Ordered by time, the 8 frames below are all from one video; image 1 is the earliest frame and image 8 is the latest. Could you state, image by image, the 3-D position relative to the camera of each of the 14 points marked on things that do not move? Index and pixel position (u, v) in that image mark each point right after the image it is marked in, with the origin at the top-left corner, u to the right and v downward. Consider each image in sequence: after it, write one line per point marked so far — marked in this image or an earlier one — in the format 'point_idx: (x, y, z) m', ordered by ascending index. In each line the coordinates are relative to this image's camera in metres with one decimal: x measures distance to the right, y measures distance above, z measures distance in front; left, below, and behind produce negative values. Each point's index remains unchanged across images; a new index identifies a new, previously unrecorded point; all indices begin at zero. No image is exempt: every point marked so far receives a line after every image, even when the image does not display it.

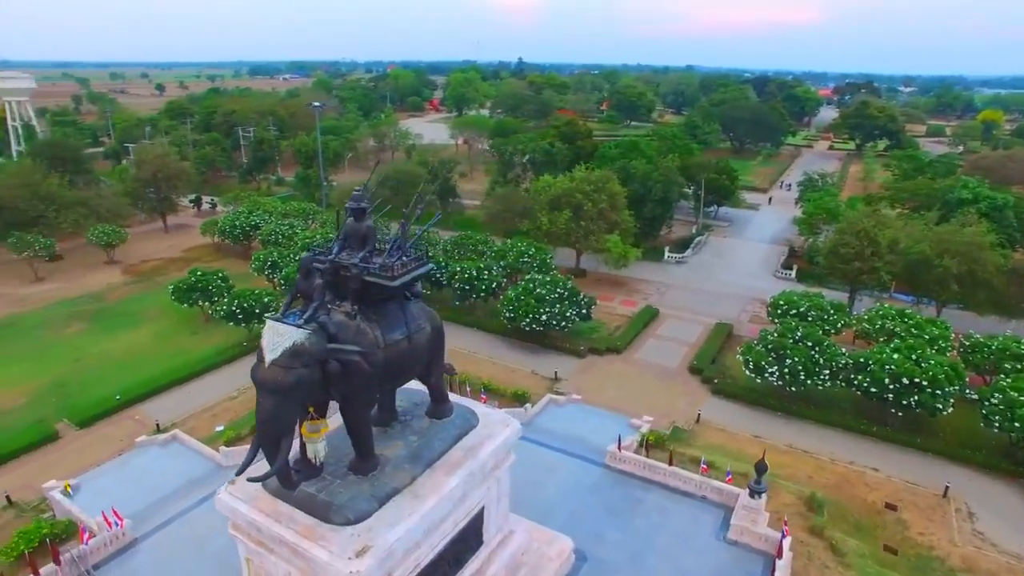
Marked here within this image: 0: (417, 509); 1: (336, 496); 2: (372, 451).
0: (-1.4, -3.2, +9.2) m
1: (-2.6, -3.0, +9.1) m
2: (-2.1, -2.5, +9.7) m
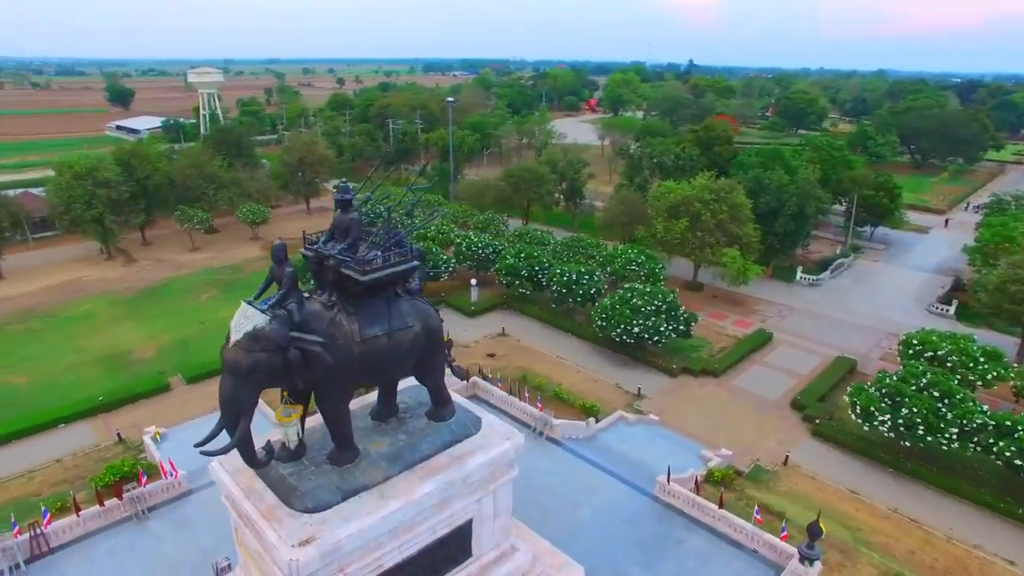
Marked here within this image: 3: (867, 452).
0: (-1.9, -3.1, +9.1) m
1: (-3.1, -2.8, +9.3) m
2: (-2.4, -2.3, +9.7) m
3: (+10.5, -4.8, +19.0) m
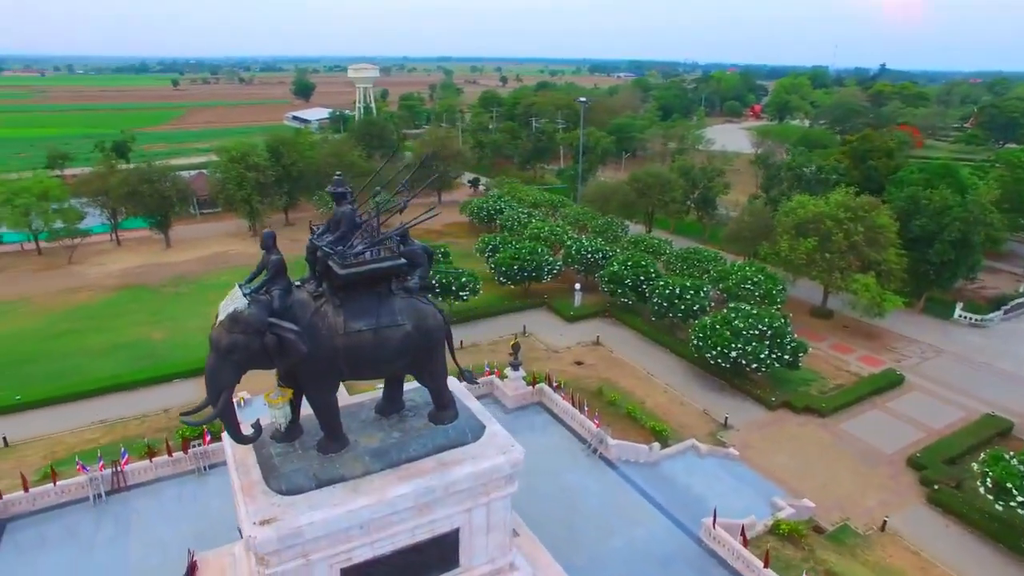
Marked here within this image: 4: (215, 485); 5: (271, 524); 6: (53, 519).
0: (-2.3, -3.0, +9.1) m
1: (-3.4, -2.6, +9.6) m
2: (-2.6, -2.2, +9.8) m
3: (+11.8, -6.0, +15.8) m
4: (-6.9, -4.5, +14.9) m
5: (-3.2, -3.2, +8.7) m
6: (-9.9, -5.0, +13.9) m
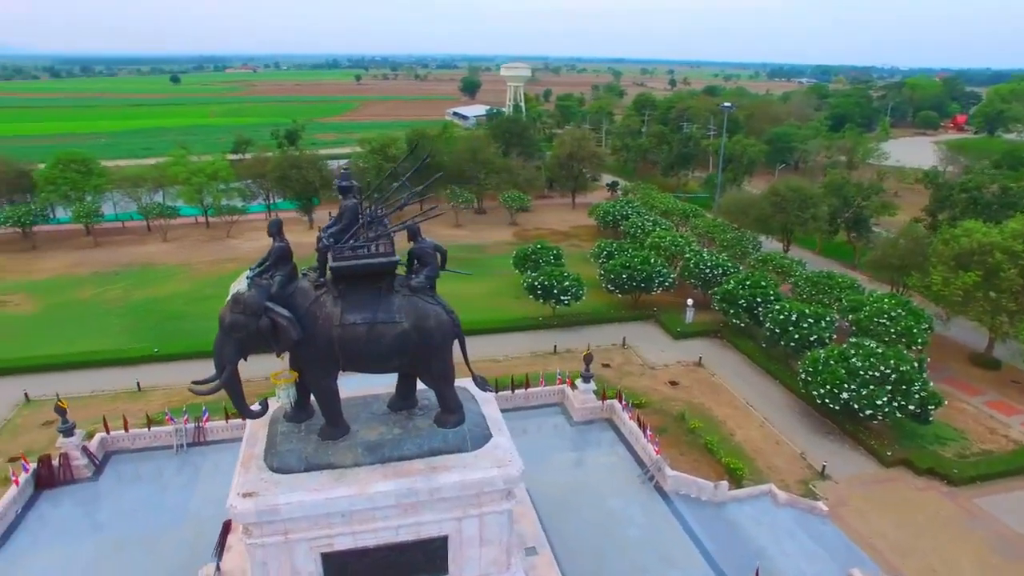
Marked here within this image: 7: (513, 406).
0: (-2.7, -2.9, +9.3) m
1: (-3.5, -2.4, +10.0) m
2: (-2.7, -2.1, +10.0) m
3: (+12.4, -7.3, +12.3) m
4: (-5.8, -4.1, +16.0) m
5: (-3.7, -3.0, +9.1) m
6: (-9.0, -4.2, +15.8) m
7: (+0.1, -3.4, +18.4) m
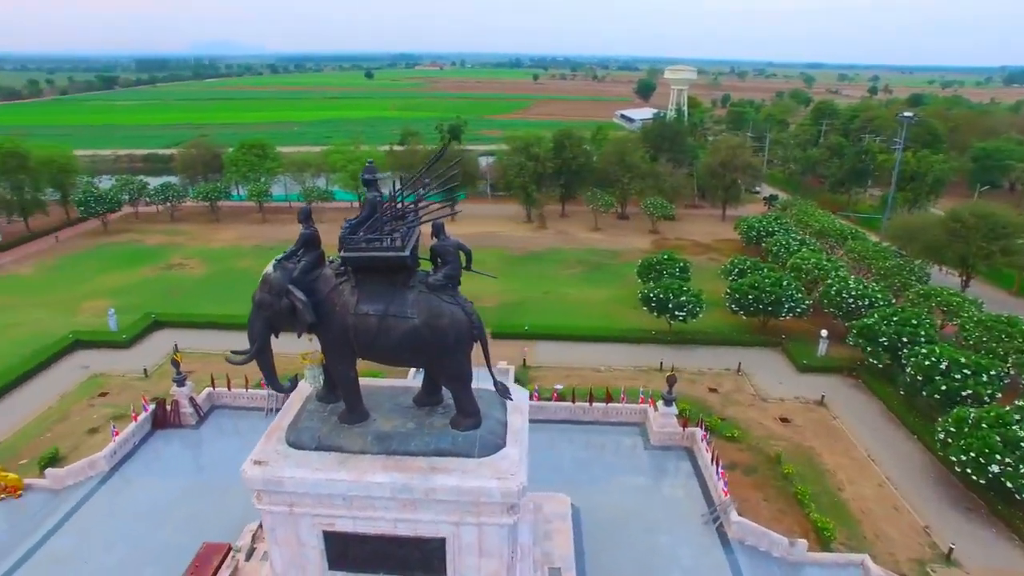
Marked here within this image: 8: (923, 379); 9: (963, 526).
0: (-2.7, -2.7, +9.6) m
1: (-3.4, -2.1, +10.5) m
2: (-2.5, -1.9, +10.3) m
3: (+12.1, -8.6, +8.7) m
4: (-4.1, -3.7, +16.9) m
5: (-3.7, -2.7, +9.6) m
6: (-7.3, -3.5, +17.5) m
7: (+2.2, -3.6, +17.7) m
8: (+12.6, -2.8, +19.6) m
9: (+11.2, -5.9, +15.9) m
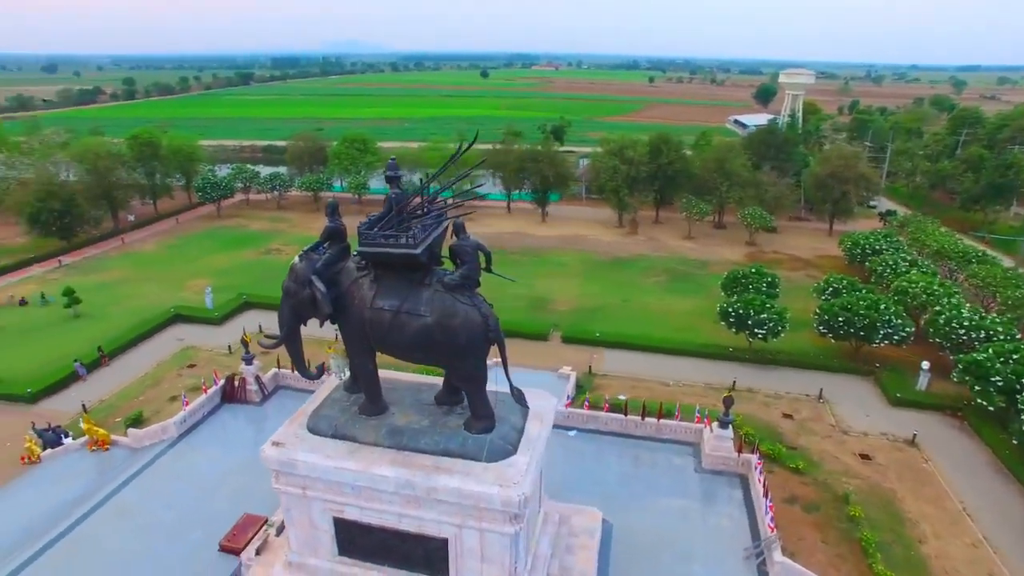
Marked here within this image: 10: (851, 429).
0: (-2.6, -2.6, +9.8) m
1: (-3.1, -2.0, +10.8) m
2: (-2.2, -1.8, +10.4) m
3: (+11.4, -9.5, +6.6) m
4: (-2.9, -3.5, +17.2) m
5: (-3.6, -2.5, +10.0) m
6: (-5.9, -3.1, +18.3) m
7: (+3.5, -3.9, +17.0) m
8: (+14.0, -3.7, +17.2) m
9: (+11.9, -6.8, +13.8) m
10: (+10.5, -4.4, +19.9) m
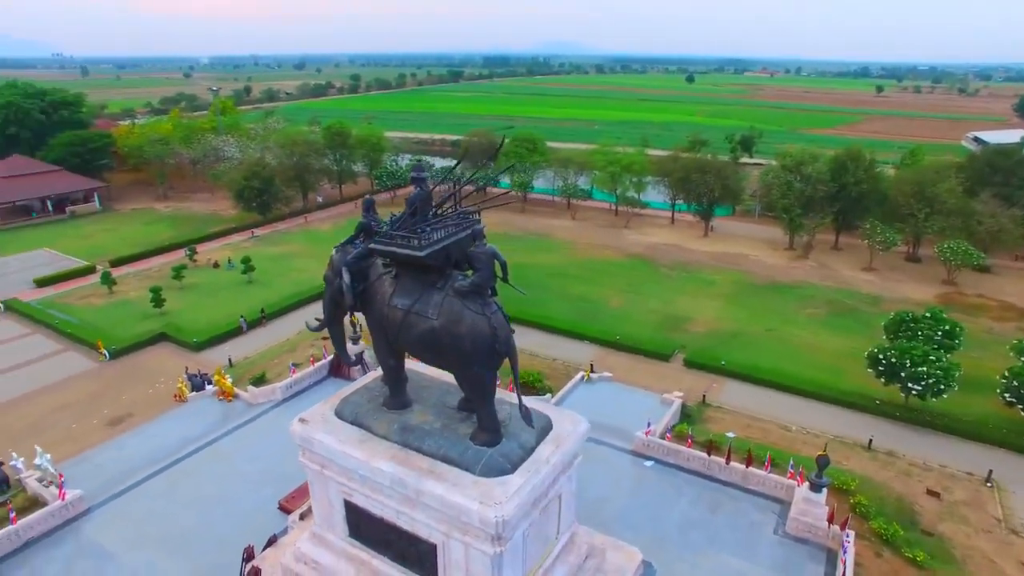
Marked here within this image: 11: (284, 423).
0: (-2.6, -2.5, +10.2) m
1: (-2.7, -1.9, +11.2) m
2: (-1.9, -1.8, +10.7) m
3: (+9.0, -10.8, +3.1) m
4: (-0.8, -3.5, +17.4) m
5: (-3.5, -2.3, +10.7) m
6: (-3.3, -2.8, +19.3) m
7: (+5.1, -4.6, +15.4) m
8: (+15.3, -5.6, +12.4) m
9: (+11.9, -8.4, +9.9) m
10: (+12.6, -5.9, +16.1) m
11: (-6.1, -3.6, +17.1) m
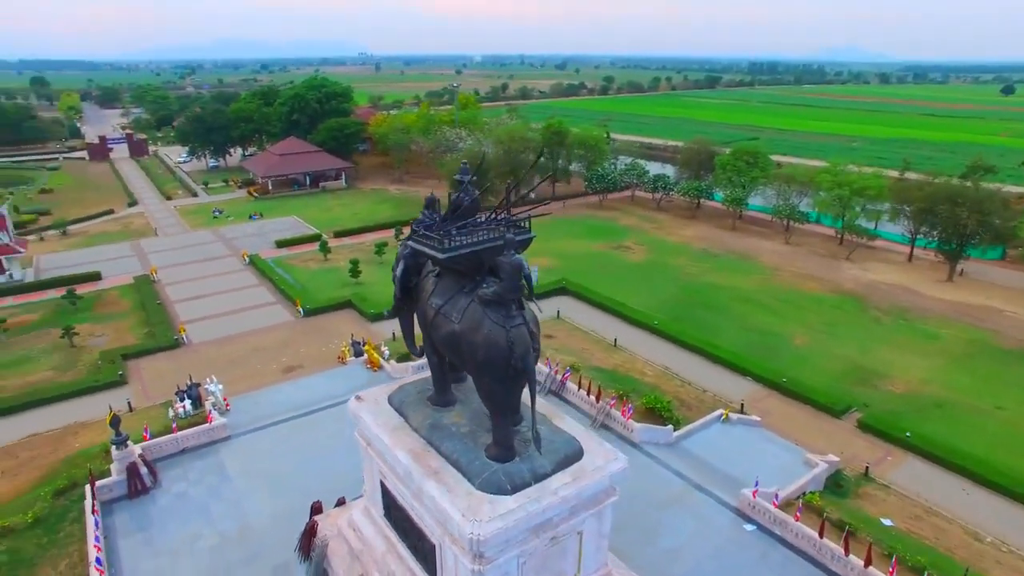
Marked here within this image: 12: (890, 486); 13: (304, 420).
0: (-2.2, -2.4, +10.7) m
1: (-1.7, -1.7, +11.7) m
2: (-1.3, -1.7, +10.9) m
3: (+4.8, -12.0, +0.1) m
4: (+1.9, -3.8, +16.8) m
5: (-2.8, -2.0, +11.4) m
6: (+0.4, -2.8, +19.5) m
7: (+6.6, -5.6, +12.7) m
8: (+14.7, -8.0, +6.4) m
9: (+10.3, -10.2, +5.2) m
10: (+13.5, -8.0, +10.8) m
11: (-3.0, -3.2, +18.4) m
12: (+10.1, -5.3, +17.1) m
13: (-5.7, -3.6, +17.5) m
